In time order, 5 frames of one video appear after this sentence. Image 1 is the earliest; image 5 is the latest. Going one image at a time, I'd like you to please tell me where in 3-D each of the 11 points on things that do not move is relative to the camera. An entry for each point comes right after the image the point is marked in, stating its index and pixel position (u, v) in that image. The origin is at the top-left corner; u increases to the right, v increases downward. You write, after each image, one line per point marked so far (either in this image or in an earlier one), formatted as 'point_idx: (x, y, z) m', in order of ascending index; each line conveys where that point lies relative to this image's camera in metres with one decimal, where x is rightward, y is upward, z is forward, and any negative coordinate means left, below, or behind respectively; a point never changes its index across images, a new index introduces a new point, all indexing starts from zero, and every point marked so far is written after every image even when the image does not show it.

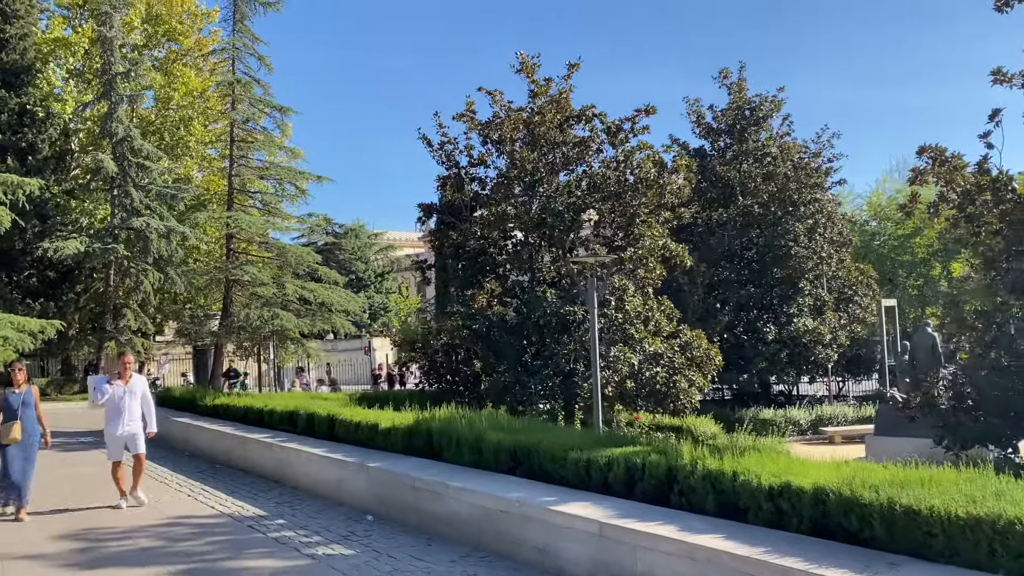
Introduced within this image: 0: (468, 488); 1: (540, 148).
0: (-0.3, -1.4, +5.7) m
1: (+0.5, +2.6, +15.7) m
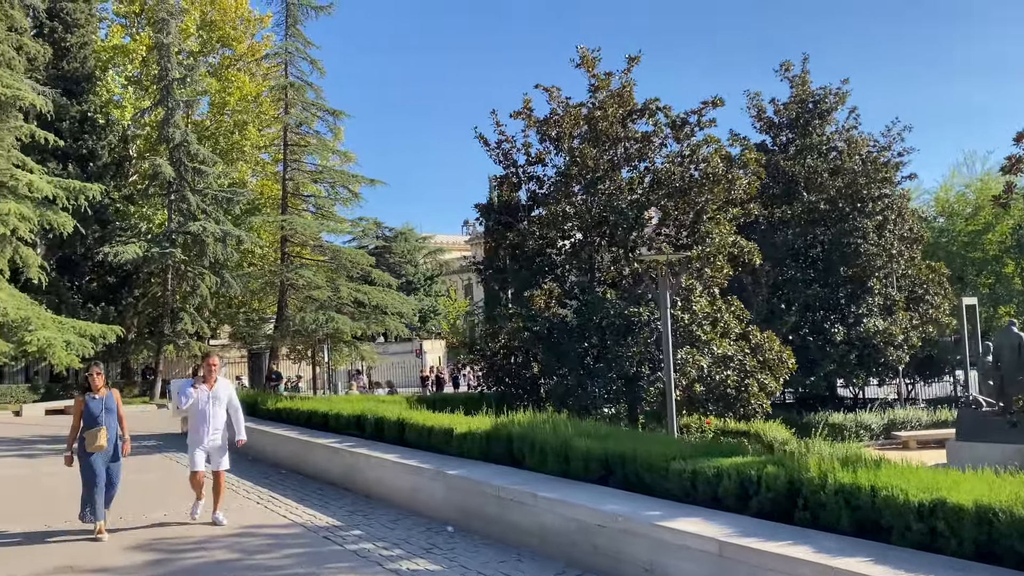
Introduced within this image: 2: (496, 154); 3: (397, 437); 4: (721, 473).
0: (+0.3, -1.3, +5.3) m
1: (+1.6, +2.6, +15.2) m
2: (-0.3, +2.6, +16.5) m
3: (-1.2, -1.5, +8.7) m
4: (+1.2, -1.1, +4.8) m
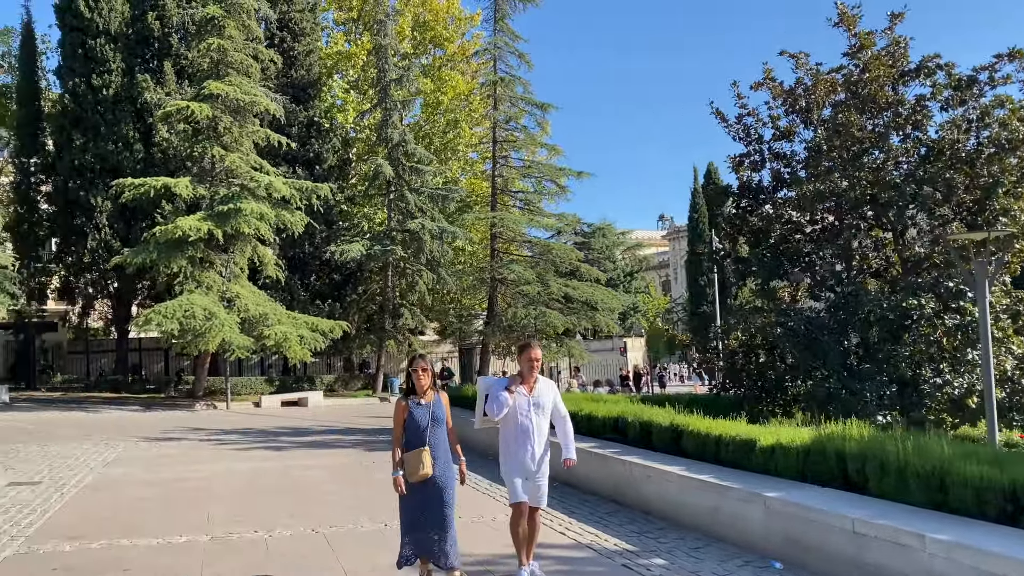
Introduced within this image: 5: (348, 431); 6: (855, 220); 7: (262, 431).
0: (+2.1, -1.2, +4.0) m
1: (+5.6, +2.8, +13.3) m
2: (+4.0, +2.8, +15.0) m
3: (+1.4, -1.4, +7.6) m
4: (+2.9, -0.9, +3.3) m
5: (-2.9, -2.6, +15.0) m
6: (+5.6, +1.1, +13.6) m
7: (-4.6, -2.6, +15.4) m
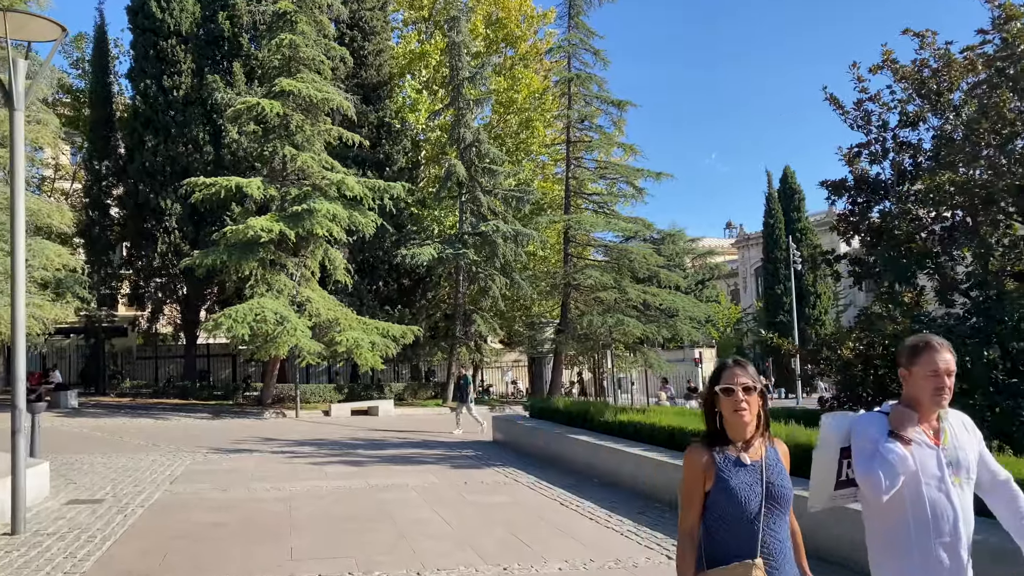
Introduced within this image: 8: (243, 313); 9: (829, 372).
0: (+2.9, -1.1, +2.6) m
1: (+7.0, +2.7, +11.8) m
2: (+5.5, +2.7, +13.6) m
3: (+2.4, -1.4, +6.2) m
4: (+3.6, -0.9, +1.9) m
5: (-1.4, -2.6, +14.0) m
6: (+7.0, +1.1, +12.1) m
7: (-3.0, -2.6, +14.4) m
8: (-6.3, -0.6, +19.6) m
9: (+4.7, -1.2, +12.5) m
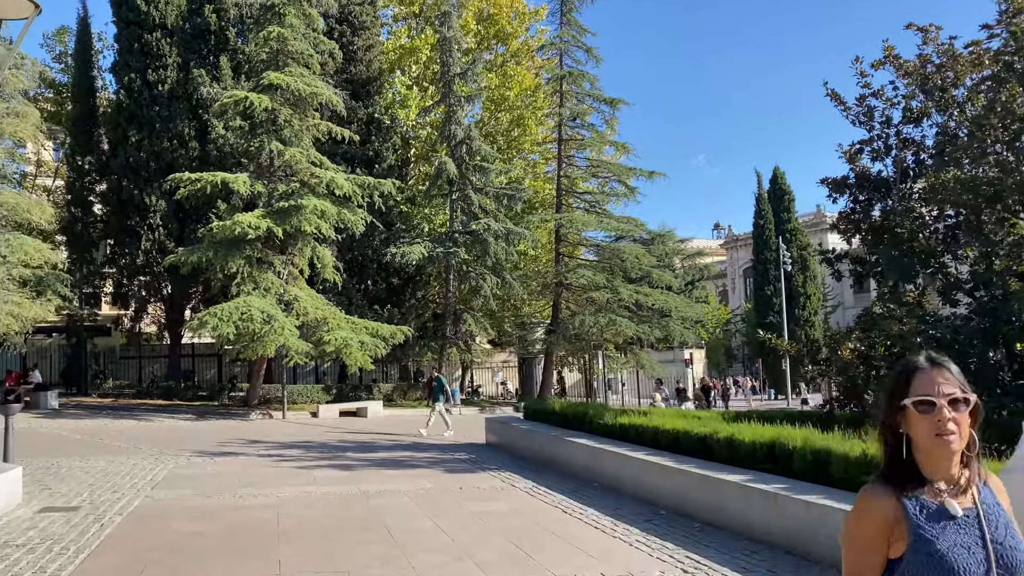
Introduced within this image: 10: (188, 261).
0: (+3.0, -1.1, +2.3) m
1: (+6.9, +2.7, +11.5) m
2: (+5.4, +2.7, +13.3) m
3: (+2.4, -1.4, +5.9) m
4: (+3.7, -0.8, +1.6) m
5: (-1.5, -2.6, +13.6) m
6: (+6.9, +1.1, +11.8) m
7: (-3.1, -2.6, +14.0) m
8: (-6.4, -0.5, +19.1) m
9: (+4.6, -1.2, +12.2) m
10: (-7.6, +0.6, +19.9) m
